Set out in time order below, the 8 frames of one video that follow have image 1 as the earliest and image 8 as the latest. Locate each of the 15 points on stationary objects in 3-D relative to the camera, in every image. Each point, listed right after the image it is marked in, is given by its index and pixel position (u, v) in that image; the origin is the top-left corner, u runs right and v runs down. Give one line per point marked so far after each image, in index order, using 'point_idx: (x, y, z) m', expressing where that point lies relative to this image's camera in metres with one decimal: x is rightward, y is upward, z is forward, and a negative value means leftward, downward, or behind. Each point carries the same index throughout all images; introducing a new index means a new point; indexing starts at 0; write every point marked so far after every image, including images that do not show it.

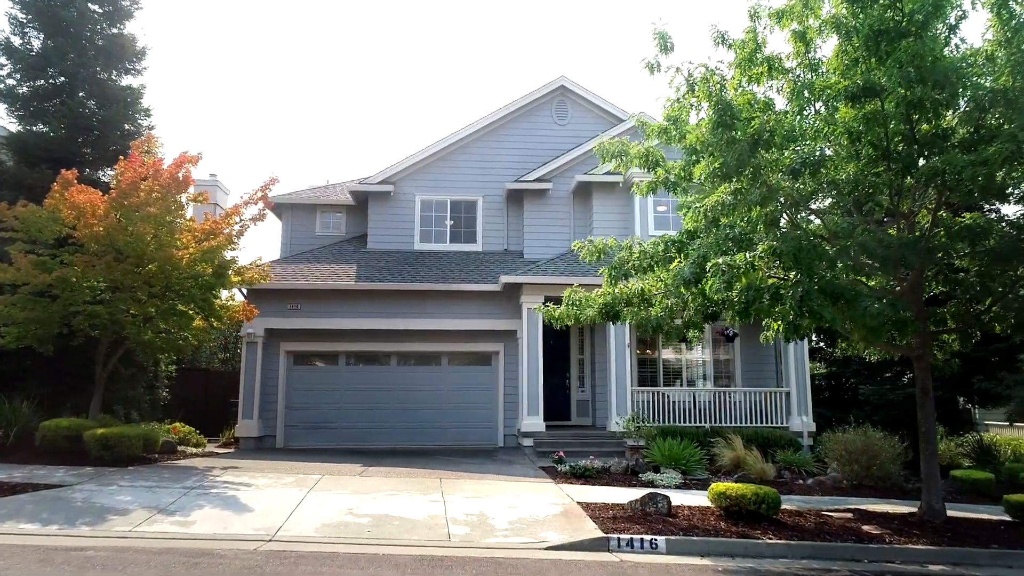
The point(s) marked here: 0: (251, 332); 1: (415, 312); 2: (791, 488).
0: (-5.6, -1.0, +15.3) m
1: (-2.1, -0.5, +15.8) m
2: (+4.2, -3.0, +10.8) m
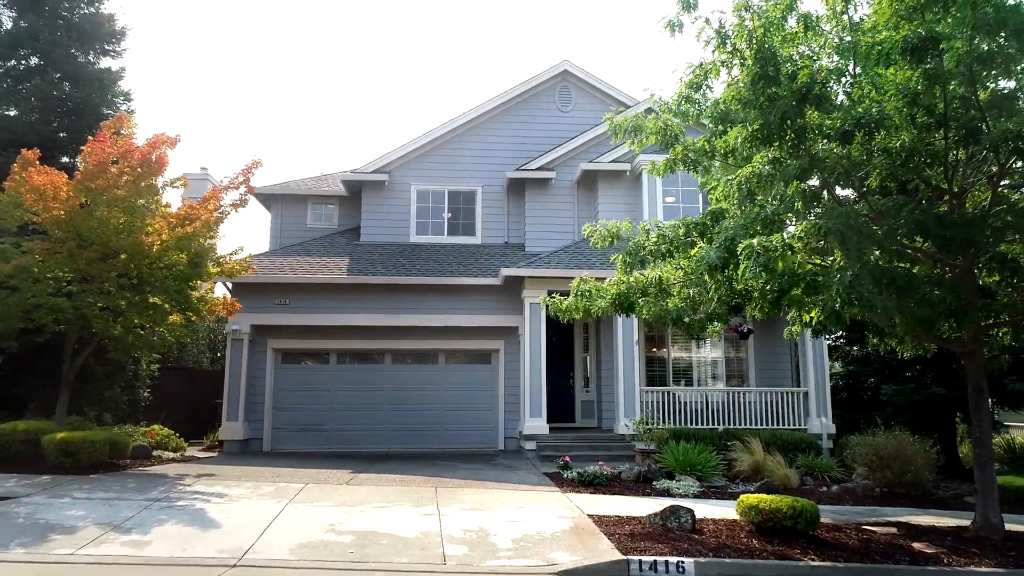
0: (-5.6, -0.8, +14.4) m
1: (-2.1, -0.4, +15.0) m
2: (+4.2, -2.9, +9.9) m
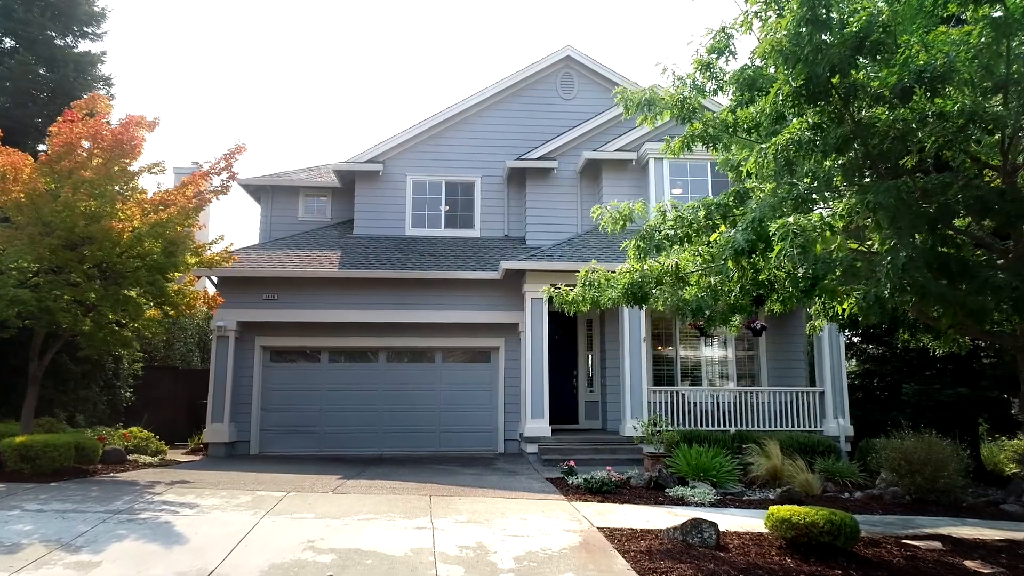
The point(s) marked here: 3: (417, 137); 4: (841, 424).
0: (-5.6, -0.7, +13.7) m
1: (-2.1, -0.3, +14.2) m
2: (+4.3, -2.8, +9.2) m
3: (-2.1, +3.4, +16.1) m
4: (+6.1, -2.5, +13.2) m
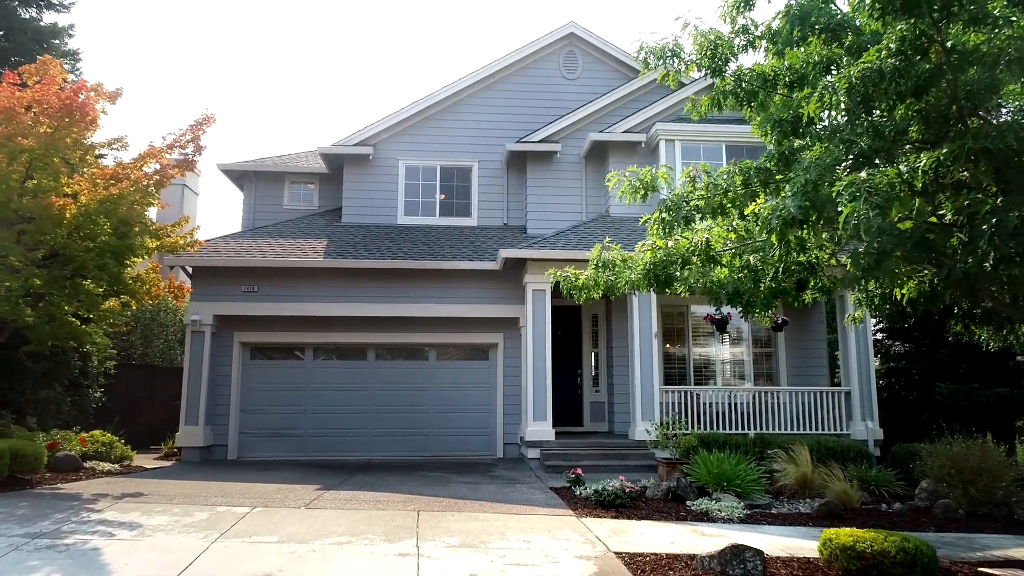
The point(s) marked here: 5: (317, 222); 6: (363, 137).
0: (-5.6, -0.6, +12.6) m
1: (-2.1, -0.1, +13.1) m
2: (+4.3, -2.6, +8.1) m
3: (-2.1, +3.6, +15.0) m
4: (+6.1, -2.4, +12.2) m
5: (-4.0, +1.4, +14.8) m
6: (-3.1, +3.1, +14.7) m
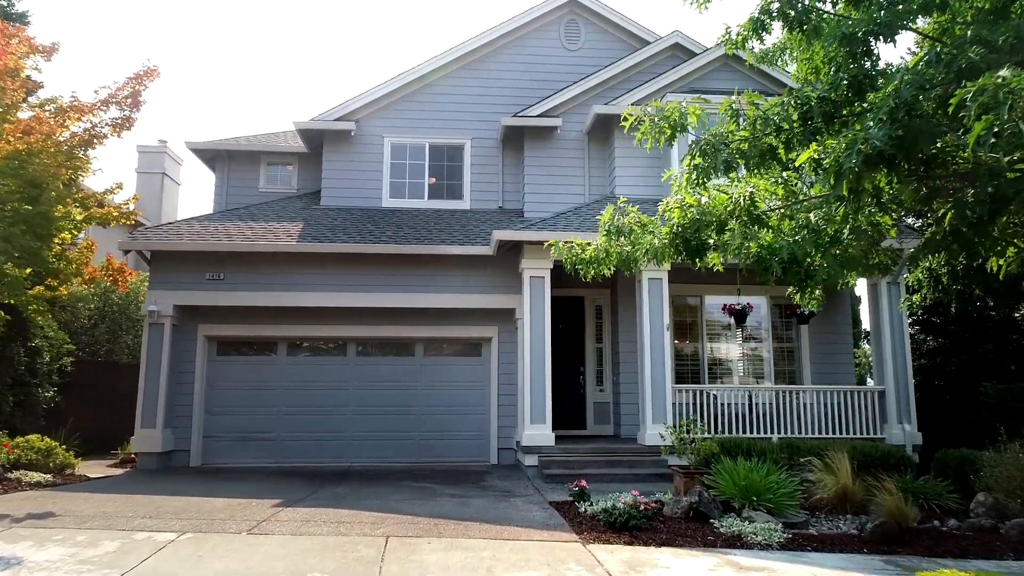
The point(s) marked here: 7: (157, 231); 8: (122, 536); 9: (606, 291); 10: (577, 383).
0: (-5.7, -0.4, +11.3) m
1: (-2.2, +0.1, +11.8) m
2: (+4.2, -2.4, +6.8) m
3: (-2.2, +3.8, +13.7) m
4: (+6.0, -2.2, +10.9) m
5: (-4.1, +1.6, +13.5) m
6: (-3.1, +3.3, +13.4) m
7: (-5.9, +0.9, +11.8) m
8: (-2.9, -1.8, +5.3) m
9: (+1.7, -0.1, +12.5) m
10: (+1.1, -1.6, +12.3) m
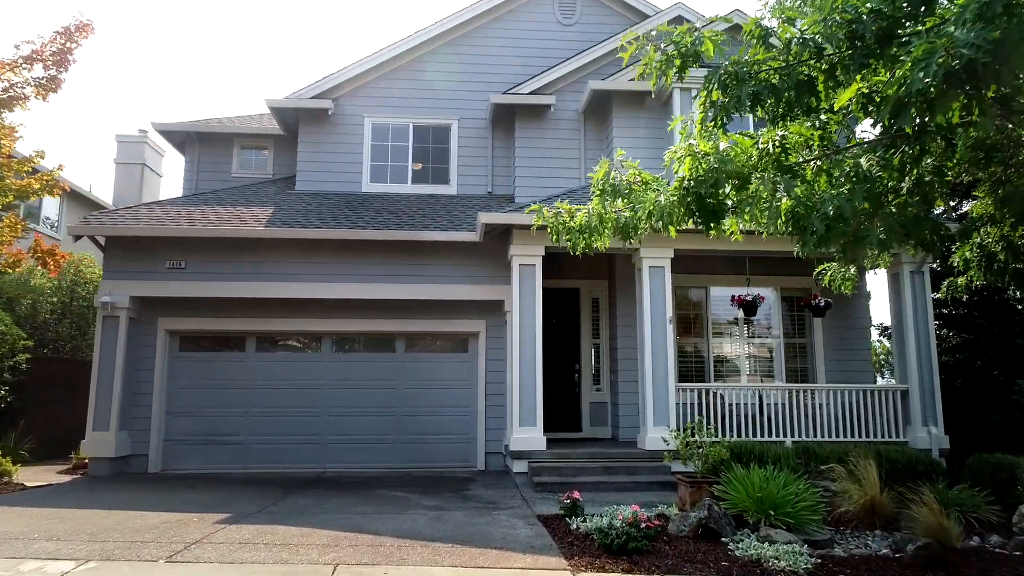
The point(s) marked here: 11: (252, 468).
0: (-5.8, -0.2, +10.3) m
1: (-2.4, +0.2, +10.9) m
2: (+4.0, -2.3, +5.8) m
3: (-2.4, +3.9, +12.7) m
4: (+5.8, -2.0, +9.9) m
5: (-4.3, +1.7, +12.5) m
6: (-3.3, +3.5, +12.4) m
7: (-6.0, +1.1, +10.8) m
8: (-3.1, -1.7, +4.4) m
9: (+1.5, +0.1, +11.5) m
10: (+0.9, -1.5, +11.4) m
11: (-3.9, -2.7, +10.8) m
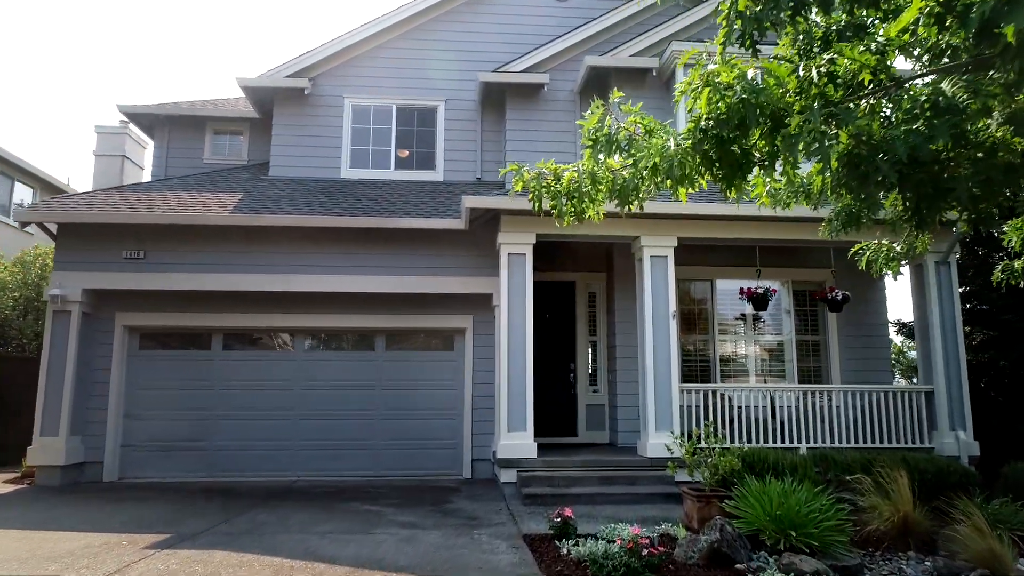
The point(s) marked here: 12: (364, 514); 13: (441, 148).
0: (-6.0, -0.1, +9.4) m
1: (-2.5, +0.3, +10.0) m
2: (+3.9, -2.2, +5.0) m
3: (-2.5, +4.0, +11.8) m
4: (+5.7, -1.9, +9.0) m
5: (-4.4, +1.8, +11.6) m
6: (-3.5, +3.6, +11.5) m
7: (-6.2, +1.2, +9.9) m
8: (-3.2, -1.6, +3.5) m
9: (+1.3, +0.2, +10.7) m
10: (+0.8, -1.4, +10.5) m
11: (-4.1, -2.6, +9.9) m
12: (-1.5, -2.3, +7.3) m
13: (-1.2, +2.3, +11.8) m
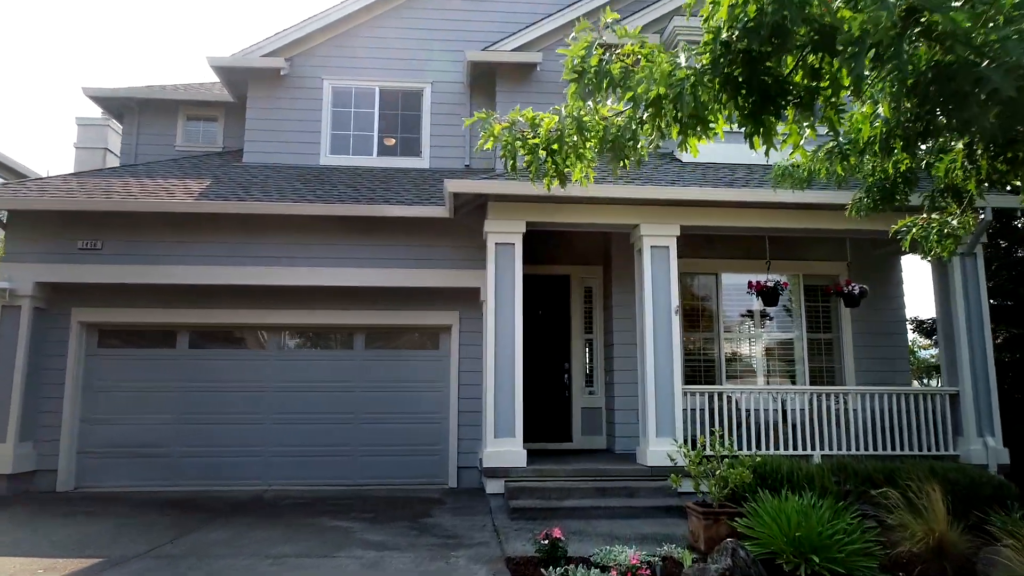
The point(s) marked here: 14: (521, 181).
0: (-6.1, 0.0, +8.7) m
1: (-2.6, +0.4, +9.2) m
2: (+3.7, -2.1, +4.2) m
3: (-2.7, +4.1, +11.1) m
4: (+5.6, -1.8, +8.3) m
5: (-4.6, +1.9, +10.9) m
6: (-3.6, +3.7, +10.8) m
7: (-6.3, +1.3, +9.2) m
8: (-3.4, -1.5, +2.7) m
9: (+1.2, +0.3, +9.9) m
10: (+0.7, -1.3, +9.7) m
11: (-4.2, -2.5, +9.2) m
12: (-1.6, -2.2, +6.5) m
13: (-1.3, +2.4, +11.0) m
14: (+0.1, +1.2, +8.2) m
